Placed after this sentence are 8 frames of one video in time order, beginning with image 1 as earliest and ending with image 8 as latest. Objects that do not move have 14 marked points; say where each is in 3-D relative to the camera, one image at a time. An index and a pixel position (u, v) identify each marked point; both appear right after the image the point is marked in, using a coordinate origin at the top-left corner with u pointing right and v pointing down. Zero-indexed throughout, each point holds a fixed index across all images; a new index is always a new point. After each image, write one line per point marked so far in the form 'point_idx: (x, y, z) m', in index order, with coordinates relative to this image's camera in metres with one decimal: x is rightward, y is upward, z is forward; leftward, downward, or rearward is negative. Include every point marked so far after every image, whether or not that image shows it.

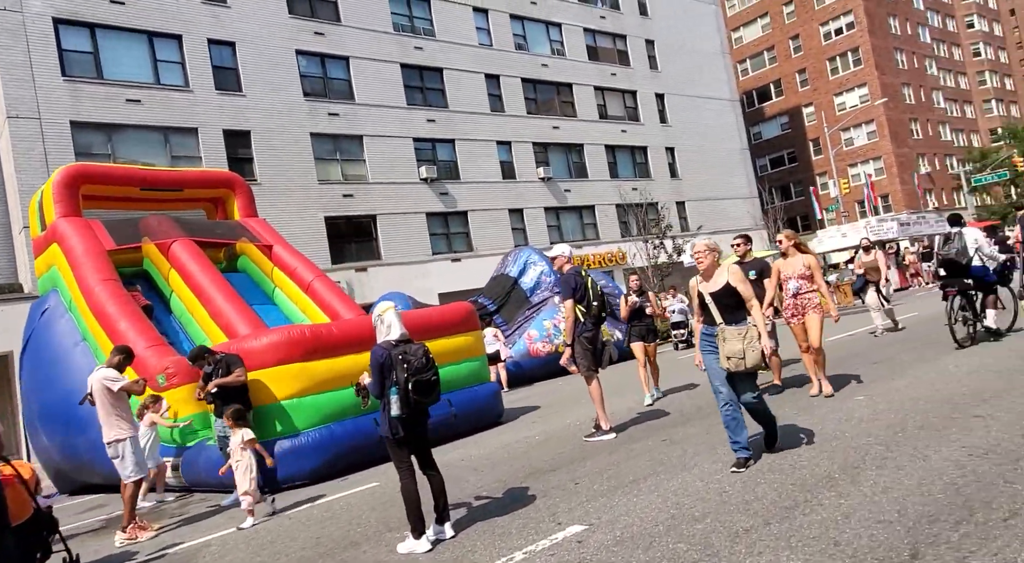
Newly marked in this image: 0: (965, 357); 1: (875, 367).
0: (+5.4, -0.9, +8.2) m
1: (+4.5, -1.1, +8.4) m
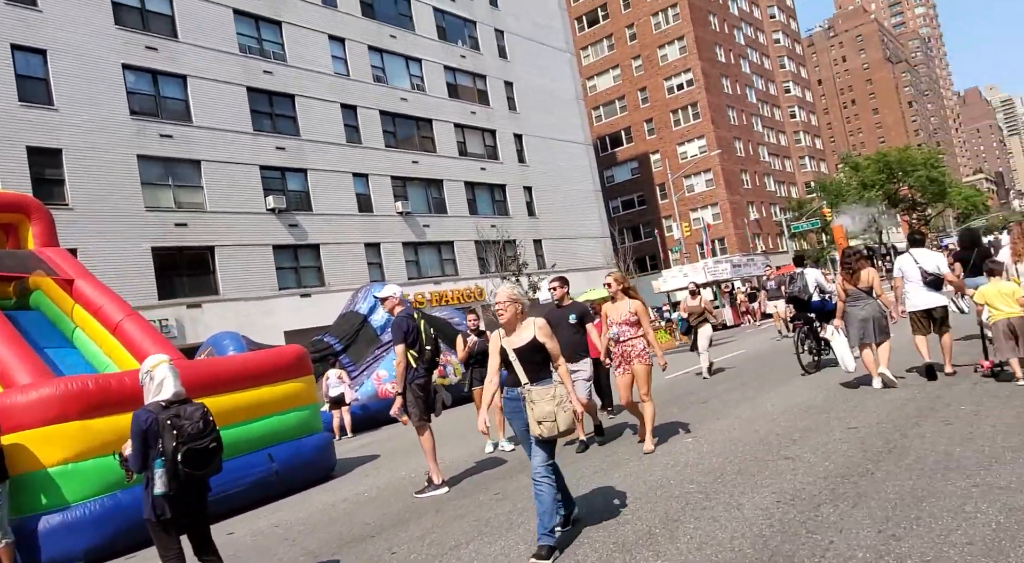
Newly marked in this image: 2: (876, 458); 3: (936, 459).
0: (+3.5, -1.5, +8.8) m
1: (+2.5, -1.6, +8.7) m
2: (+2.8, -1.3, +5.2) m
3: (+3.1, -1.3, +4.9) m
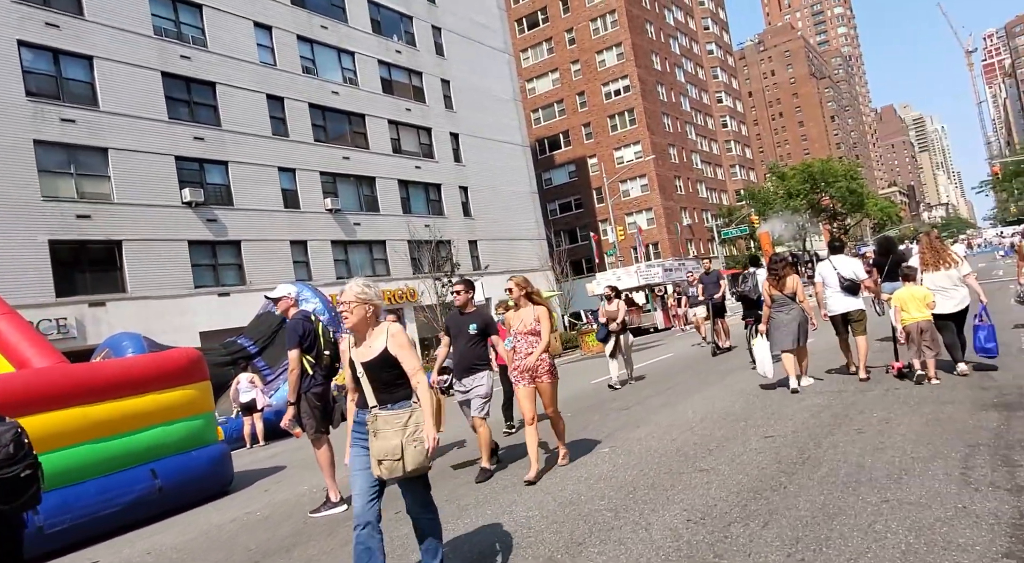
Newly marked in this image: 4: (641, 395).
0: (+2.4, -1.5, +8.7) m
1: (+1.4, -1.7, +8.6) m
2: (+2.0, -1.4, +5.0) m
3: (+2.4, -1.3, +4.8) m
4: (+1.9, -1.7, +9.9) m
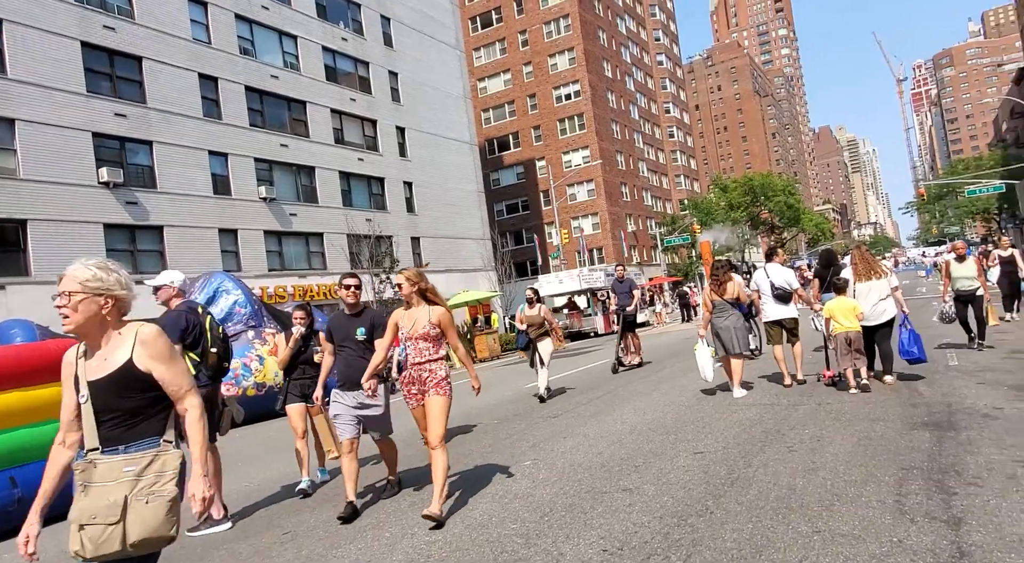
0: (+1.5, -1.6, +8.3) m
1: (+0.5, -1.7, +8.2) m
2: (+1.4, -1.4, +4.7) m
3: (+1.7, -1.4, +4.5) m
4: (+0.9, -1.7, +9.5) m
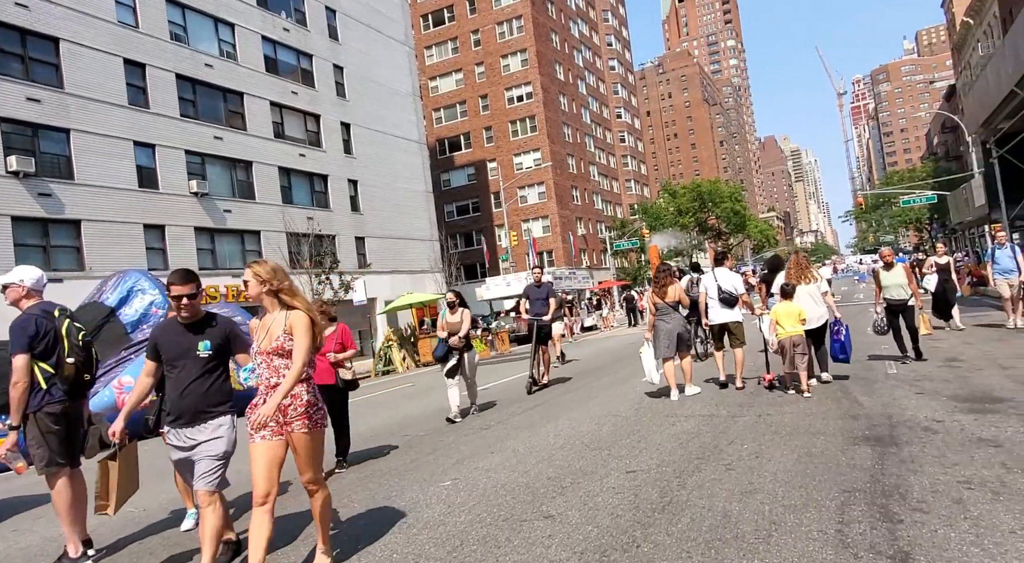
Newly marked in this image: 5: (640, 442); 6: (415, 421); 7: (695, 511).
0: (+0.7, -1.6, +7.9) m
1: (-0.3, -1.7, +7.6) m
2: (+0.8, -1.5, +4.2) m
3: (+1.2, -1.4, +4.0) m
4: (0.0, -1.8, +9.0) m
5: (+1.2, -1.6, +6.6) m
6: (-1.4, -2.0, +9.6) m
7: (+1.2, -1.4, +4.3) m
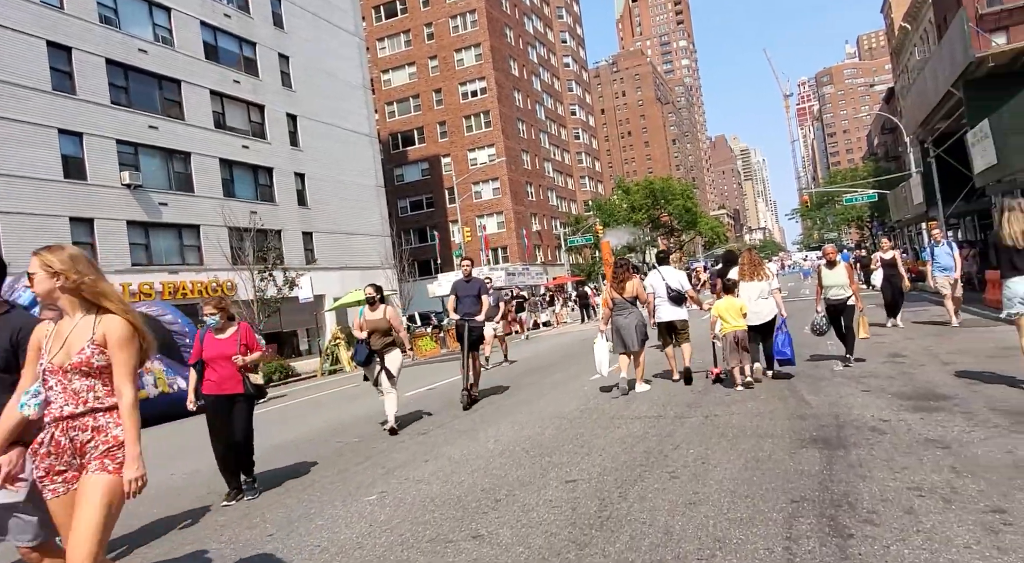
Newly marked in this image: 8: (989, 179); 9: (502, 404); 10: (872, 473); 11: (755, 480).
0: (0.0, -1.6, +7.5) m
1: (-1.0, -1.7, +7.2) m
2: (+0.4, -1.5, +3.9) m
3: (+0.8, -1.4, +3.7) m
4: (-0.8, -1.7, +8.6) m
5: (+0.7, -1.5, +6.3) m
6: (-2.2, -1.9, +9.1) m
7: (+0.7, -1.4, +3.9) m
8: (+11.9, +2.6, +17.0) m
9: (-0.1, -1.7, +9.3) m
10: (+2.5, -1.3, +4.7) m
11: (+1.7, -1.4, +4.7) m
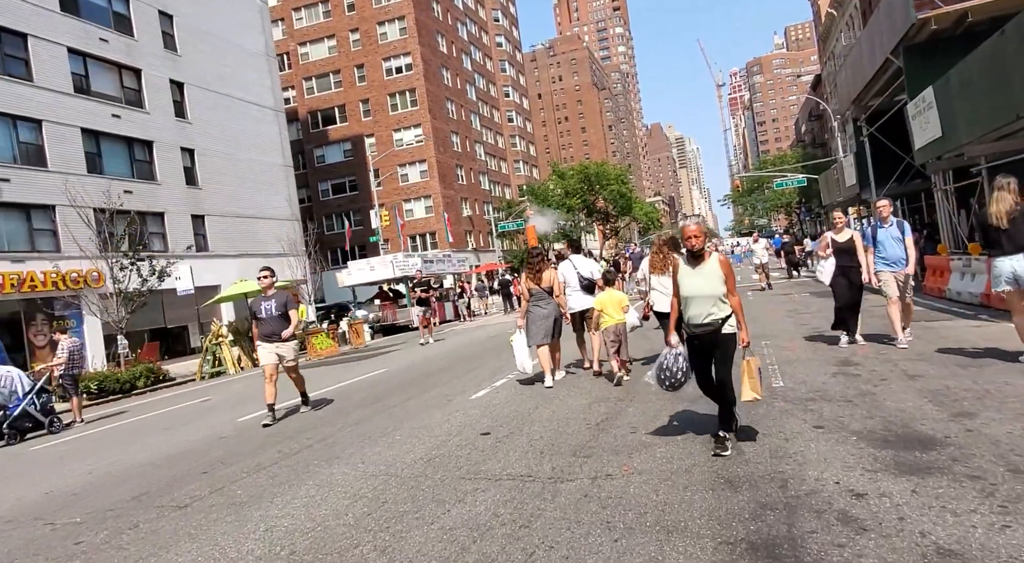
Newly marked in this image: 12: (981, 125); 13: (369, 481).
0: (-1.5, -1.6, +5.0) m
1: (-2.4, -1.7, +4.6) m
2: (-0.8, -1.5, +1.4) m
3: (-0.4, -1.5, +1.2) m
4: (-2.4, -1.7, +6.0) m
5: (-0.7, -1.5, +3.8) m
6: (-3.8, -1.9, +6.4) m
7: (-0.5, -1.5, +1.5) m
8: (+9.5, +2.9, +15.4) m
9: (-1.8, -1.6, +6.7) m
10: (+1.2, -1.3, +2.3) m
11: (+0.4, -1.4, +2.3) m
12: (+8.7, +2.9, +12.6) m
13: (-1.1, -1.6, +5.4) m
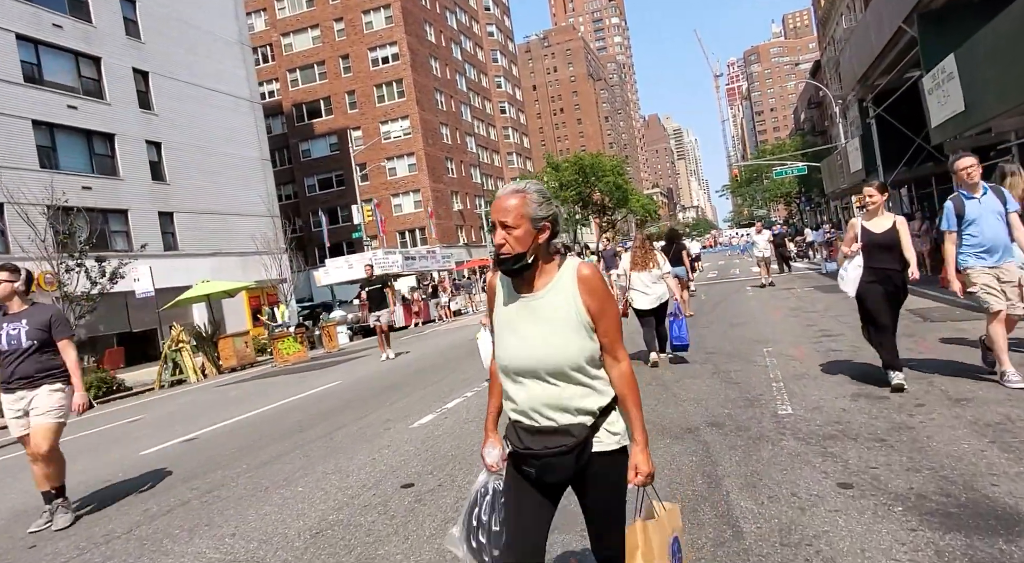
0: (-2.0, -1.6, +3.4) m
1: (-2.9, -1.8, +3.0) m
2: (-1.3, -1.6, -0.1) m
3: (-0.9, -1.6, -0.3) m
4: (-2.9, -1.8, +4.5) m
5: (-1.2, -1.6, +2.3) m
6: (-4.3, -2.0, +4.9) m
7: (-1.0, -1.6, -0.1) m
8: (+8.9, +3.0, +13.8) m
9: (-2.3, -1.7, +5.2) m
10: (+0.7, -1.4, +0.8) m
11: (-0.1, -1.5, +0.8) m
12: (+8.1, +3.0, +11.1) m
13: (-1.6, -1.6, +3.9) m
